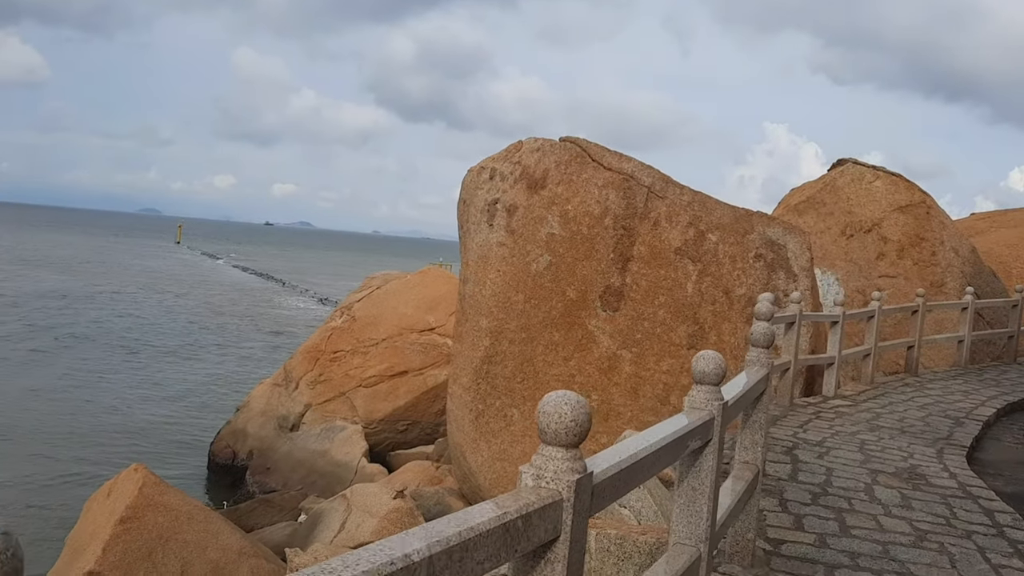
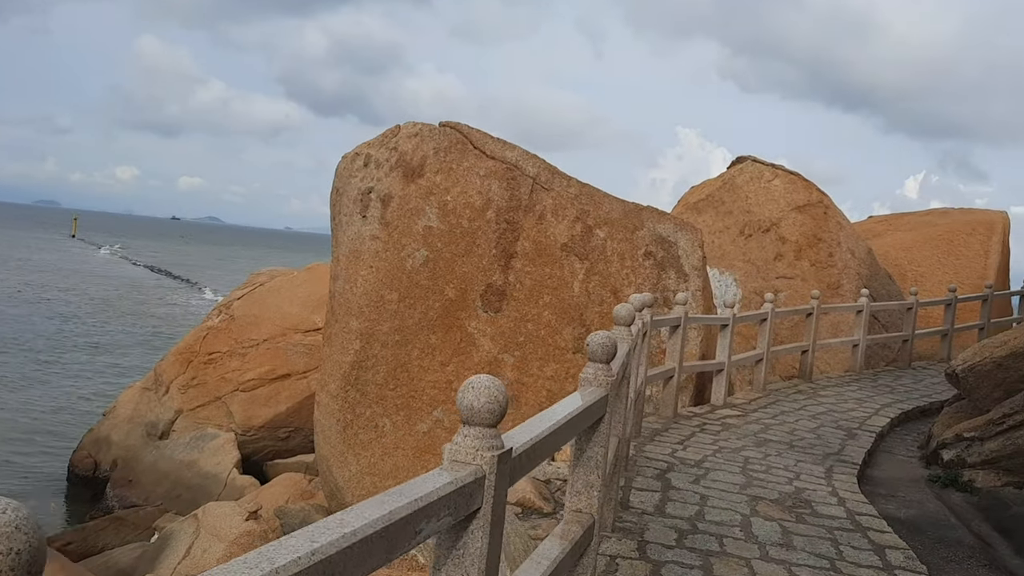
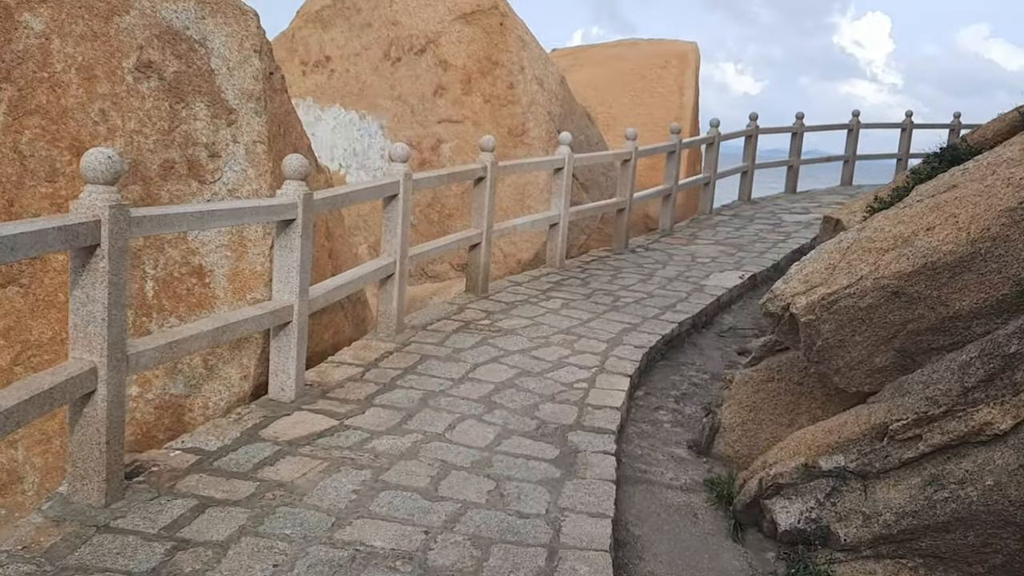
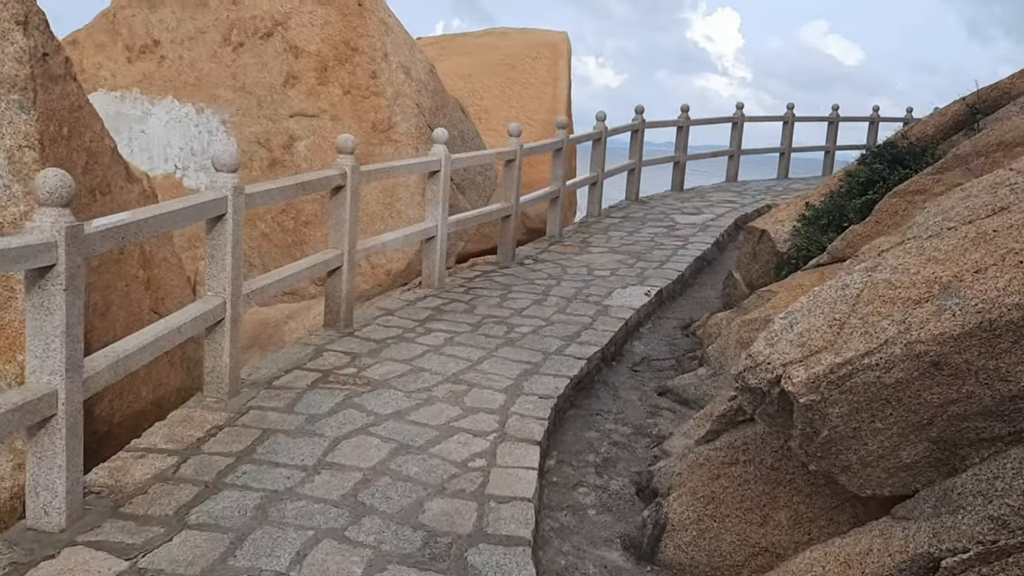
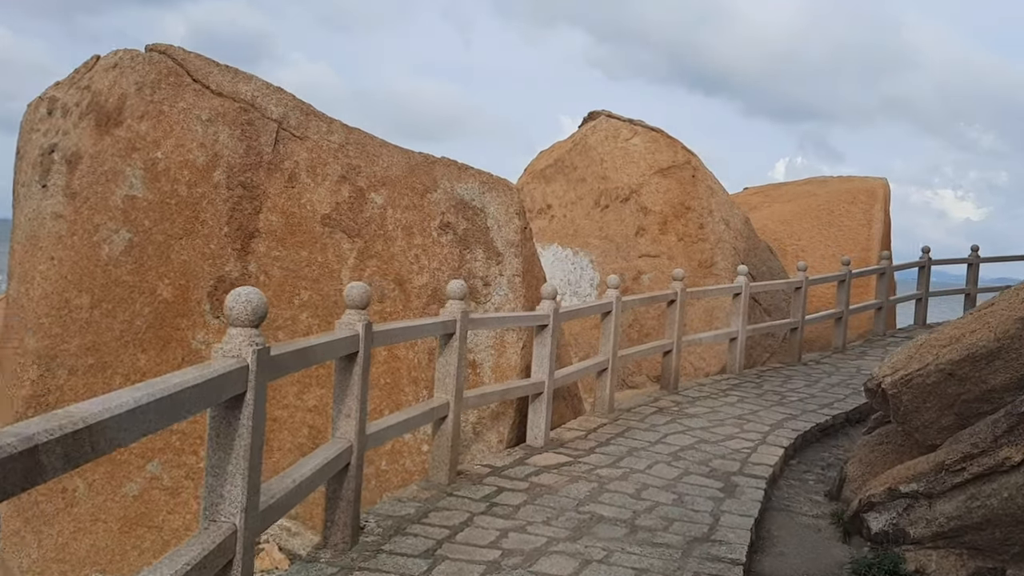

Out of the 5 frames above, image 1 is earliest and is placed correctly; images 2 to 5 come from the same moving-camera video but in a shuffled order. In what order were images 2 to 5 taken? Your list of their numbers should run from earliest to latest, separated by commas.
2, 5, 3, 4
